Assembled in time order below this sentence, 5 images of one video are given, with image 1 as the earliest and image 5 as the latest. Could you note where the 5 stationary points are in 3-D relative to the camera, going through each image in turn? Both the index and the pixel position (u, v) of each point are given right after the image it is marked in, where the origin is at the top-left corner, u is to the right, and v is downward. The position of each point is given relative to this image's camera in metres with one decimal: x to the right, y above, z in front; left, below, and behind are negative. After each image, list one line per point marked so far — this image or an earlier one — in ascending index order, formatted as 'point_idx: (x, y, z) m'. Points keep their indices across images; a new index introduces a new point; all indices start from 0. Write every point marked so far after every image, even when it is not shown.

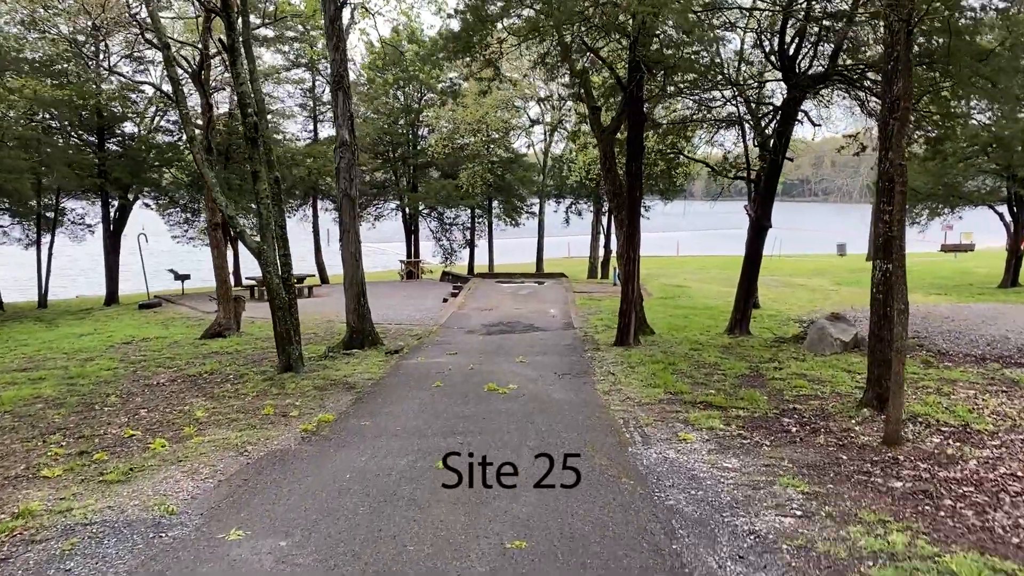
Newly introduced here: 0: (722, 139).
0: (+3.2, +2.3, +13.0) m
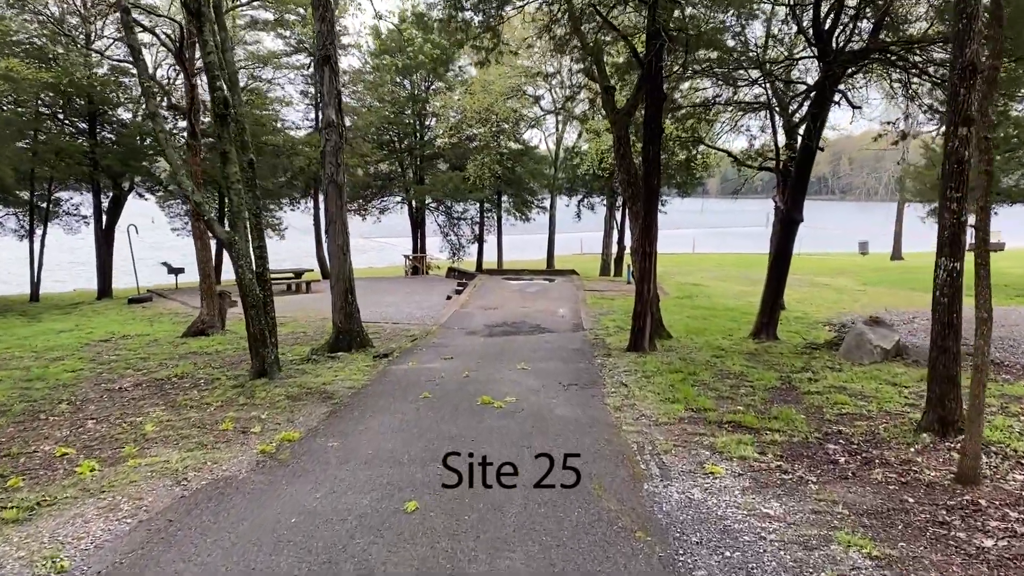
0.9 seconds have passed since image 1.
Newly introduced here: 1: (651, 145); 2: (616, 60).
0: (+3.3, +2.3, +12.1) m
1: (+1.3, +1.4, +8.1) m
2: (+1.2, +2.7, +10.0) m
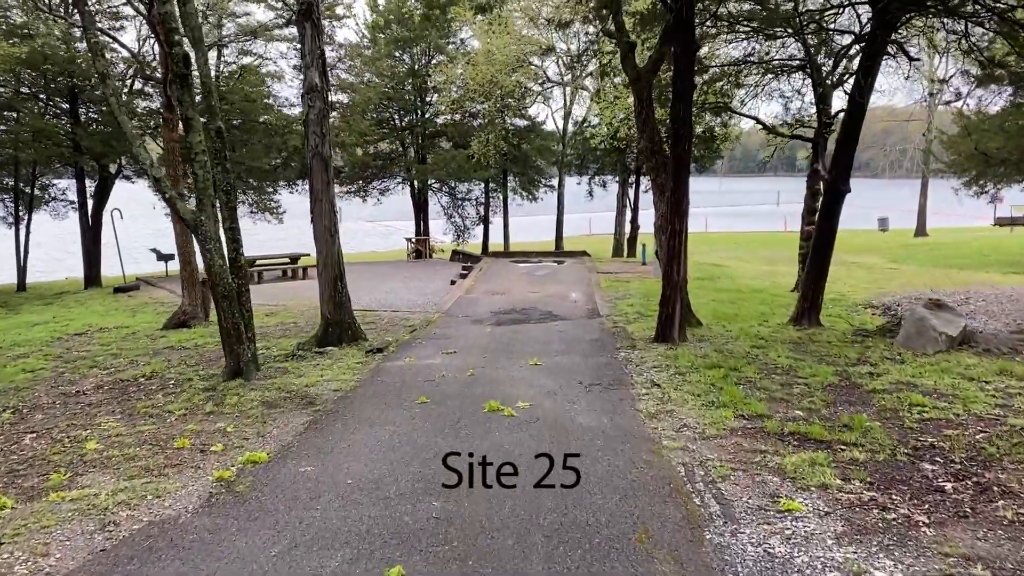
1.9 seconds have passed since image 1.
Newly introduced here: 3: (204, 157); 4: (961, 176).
0: (+3.4, +2.5, +10.9) m
1: (+1.4, +1.5, +7.1) m
2: (+1.3, +2.9, +8.9) m
3: (-2.3, +1.0, +6.5) m
4: (+9.8, +2.4, +18.6) m
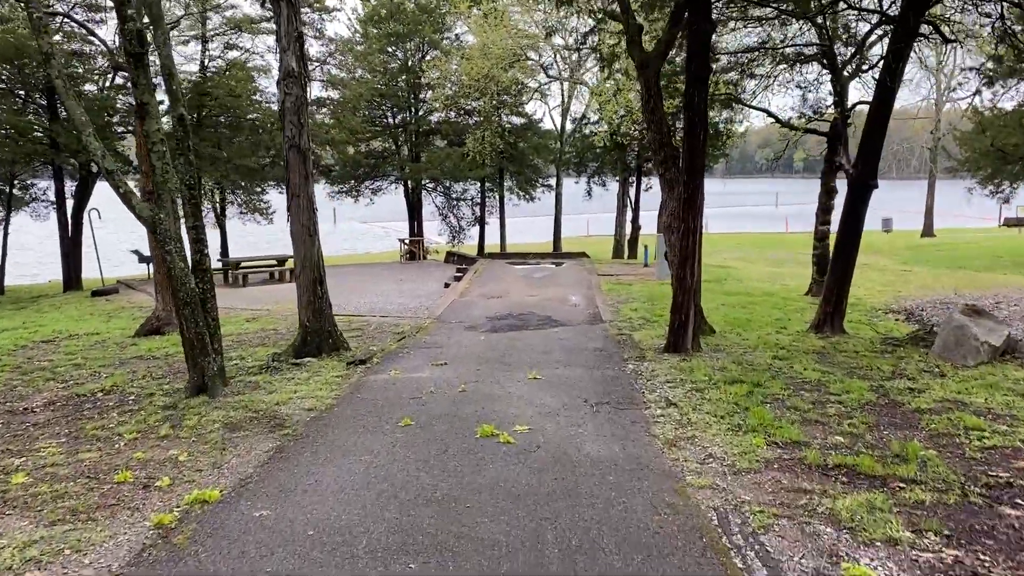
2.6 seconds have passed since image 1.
0: (+3.4, +2.5, +10.3) m
1: (+1.4, +1.5, +6.4) m
2: (+1.3, +2.8, +8.2) m
3: (-2.4, +1.0, +5.8) m
4: (+9.7, +2.4, +18.0) m
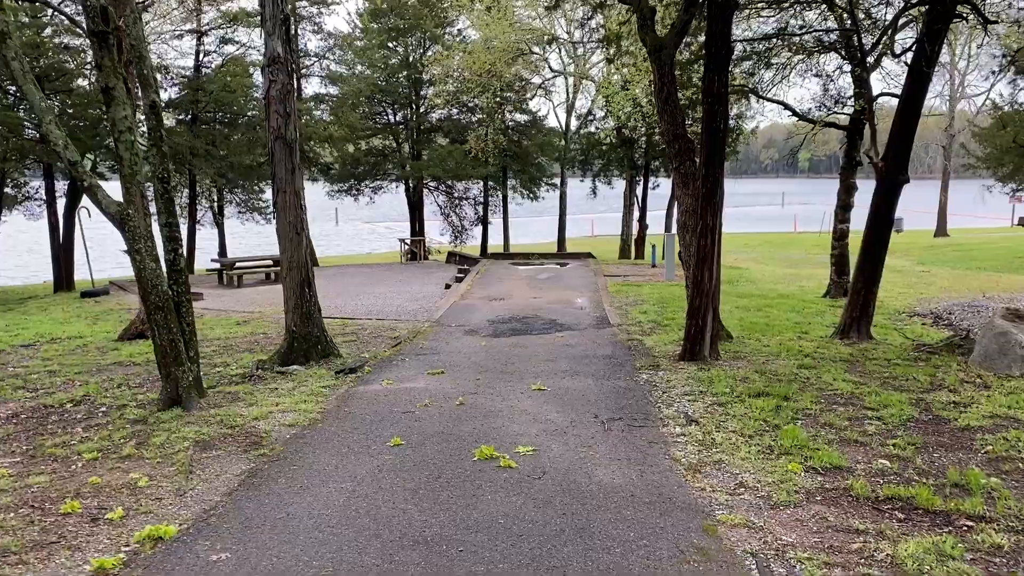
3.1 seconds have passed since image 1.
0: (+3.4, +2.5, +9.7) m
1: (+1.4, +1.5, +5.8) m
2: (+1.3, +2.8, +7.7) m
3: (-2.3, +0.9, +5.3) m
4: (+9.8, +2.3, +17.4) m
